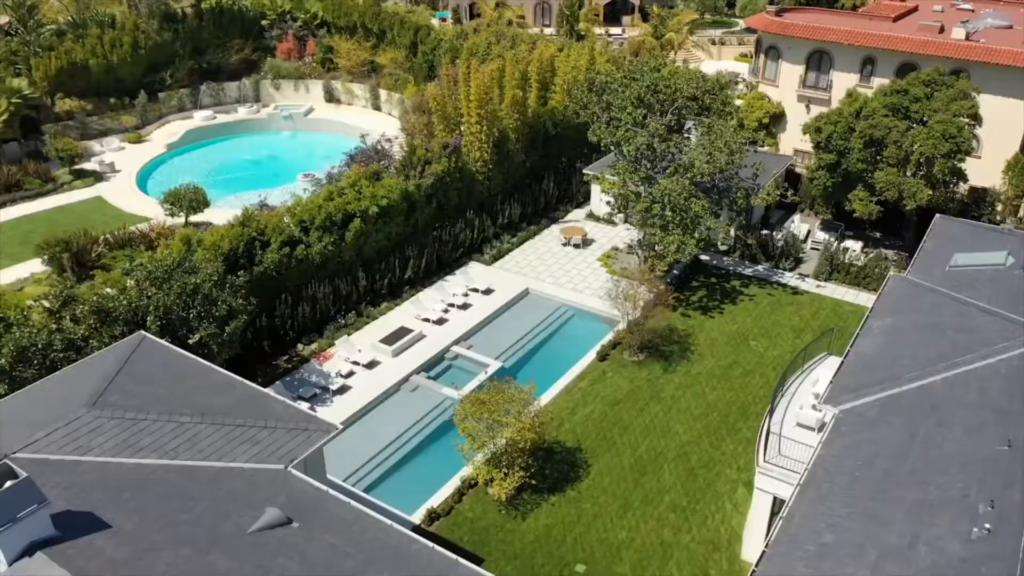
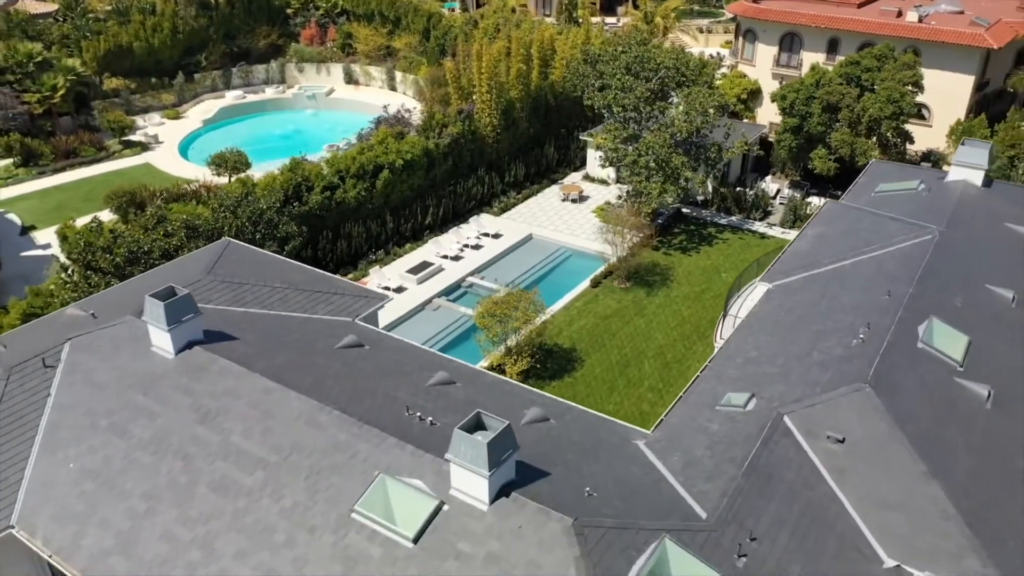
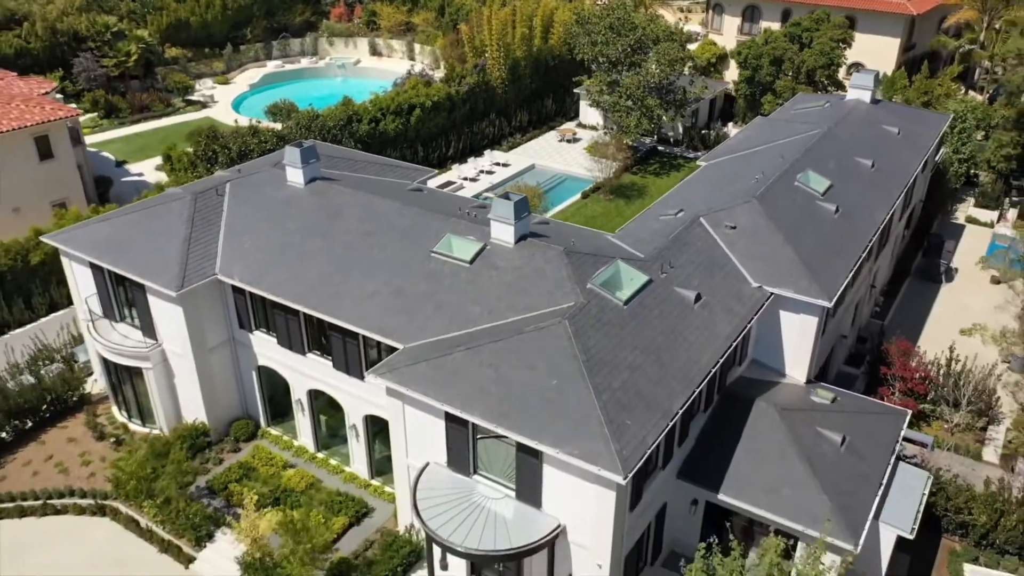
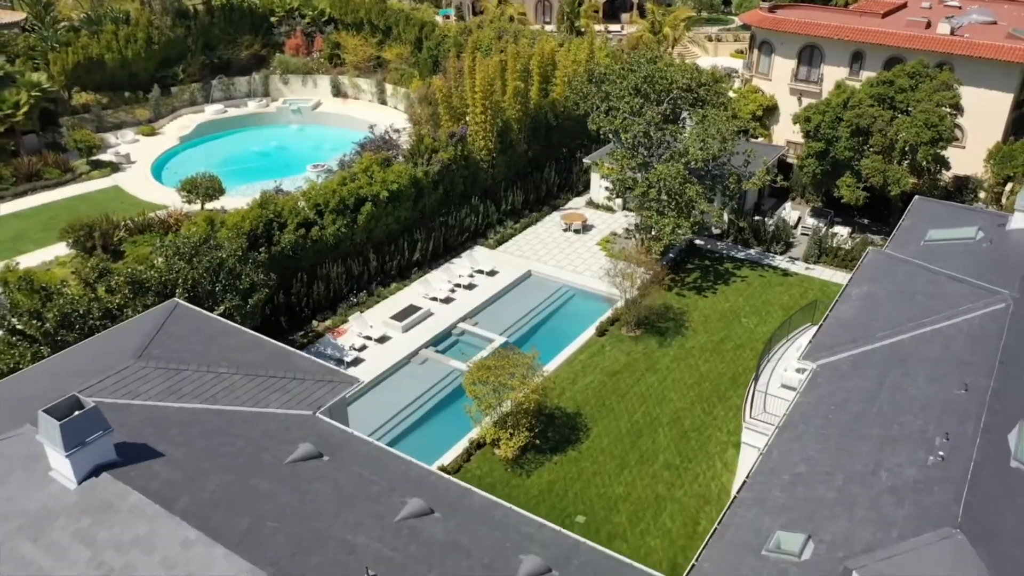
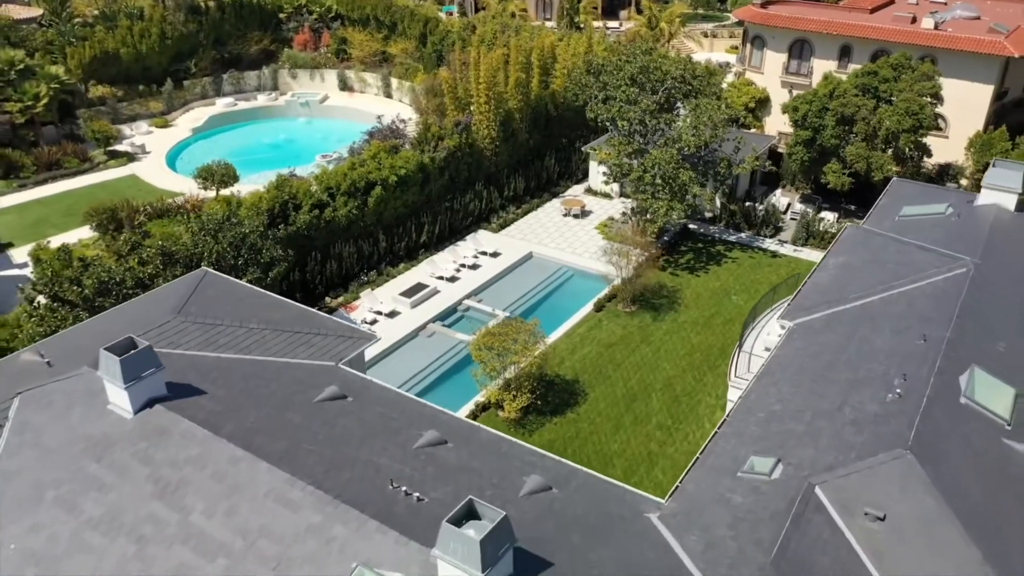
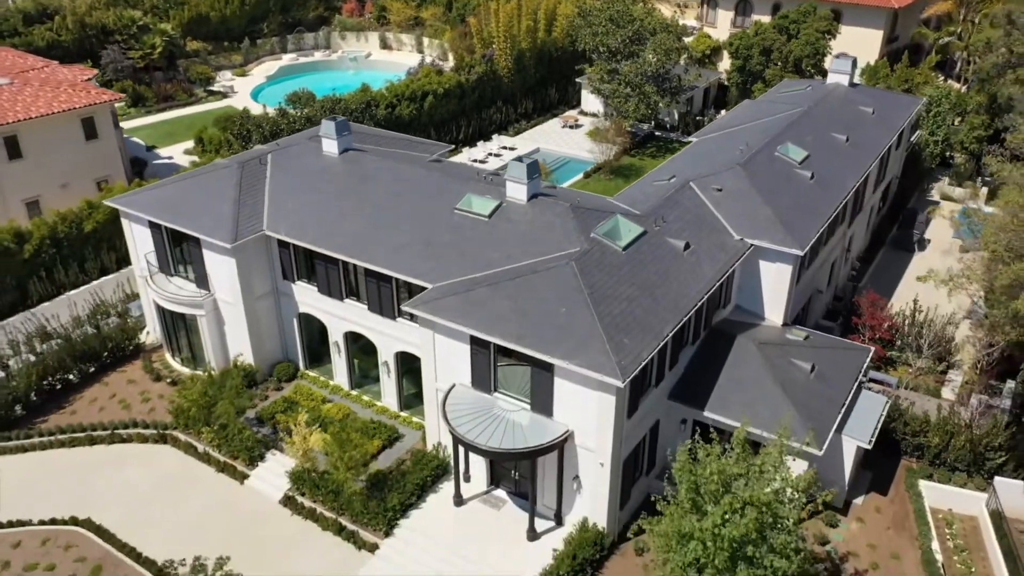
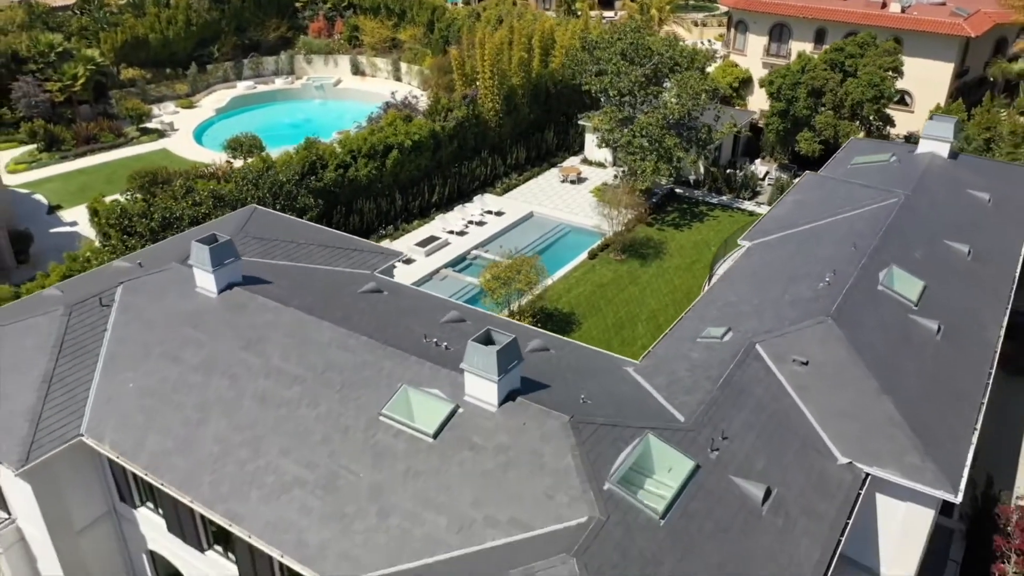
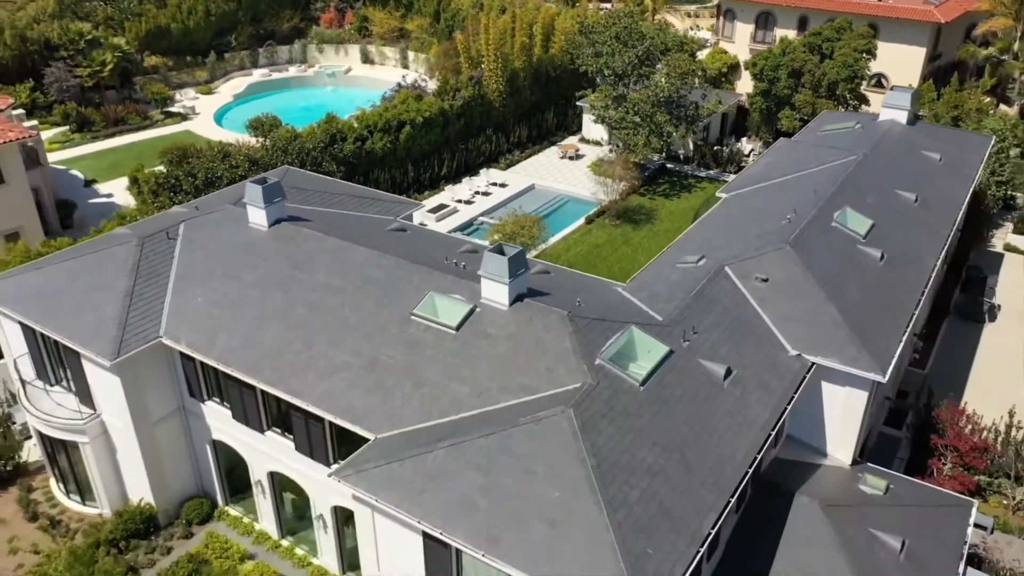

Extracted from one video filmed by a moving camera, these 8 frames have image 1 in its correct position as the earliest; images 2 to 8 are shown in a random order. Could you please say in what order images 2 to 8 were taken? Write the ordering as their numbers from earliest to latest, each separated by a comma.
4, 5, 2, 7, 8, 3, 6
